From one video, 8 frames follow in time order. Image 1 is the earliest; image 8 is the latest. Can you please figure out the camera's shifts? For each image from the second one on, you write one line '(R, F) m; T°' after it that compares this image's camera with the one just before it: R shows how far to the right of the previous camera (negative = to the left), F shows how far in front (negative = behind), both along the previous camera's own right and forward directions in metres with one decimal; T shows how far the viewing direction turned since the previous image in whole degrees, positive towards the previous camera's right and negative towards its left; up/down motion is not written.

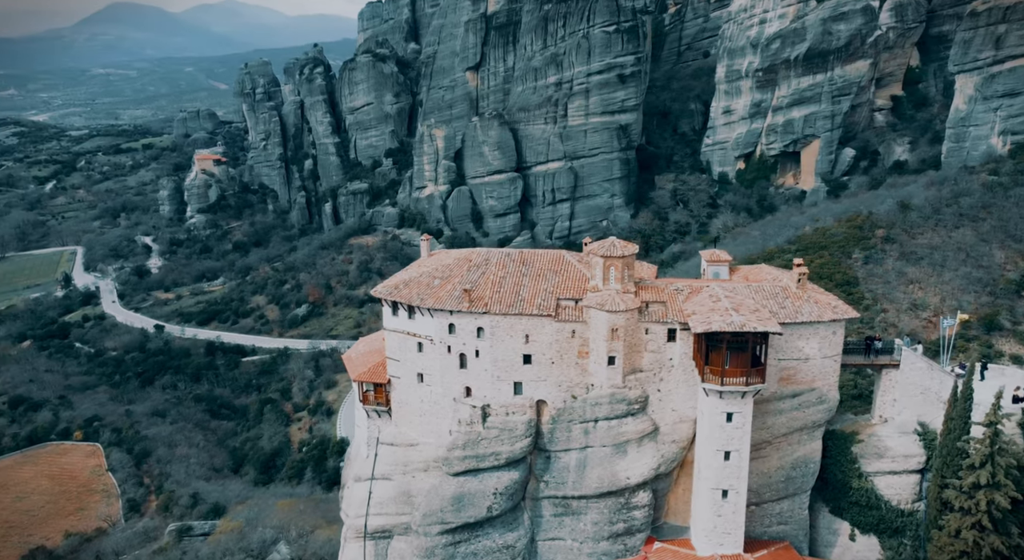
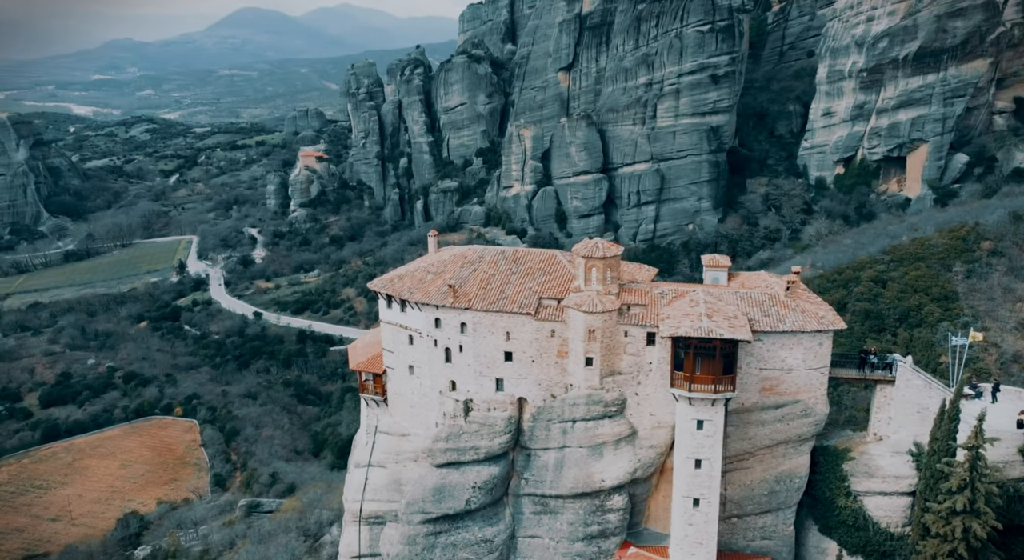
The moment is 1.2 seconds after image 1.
(+2.4, -0.1) m; -8°
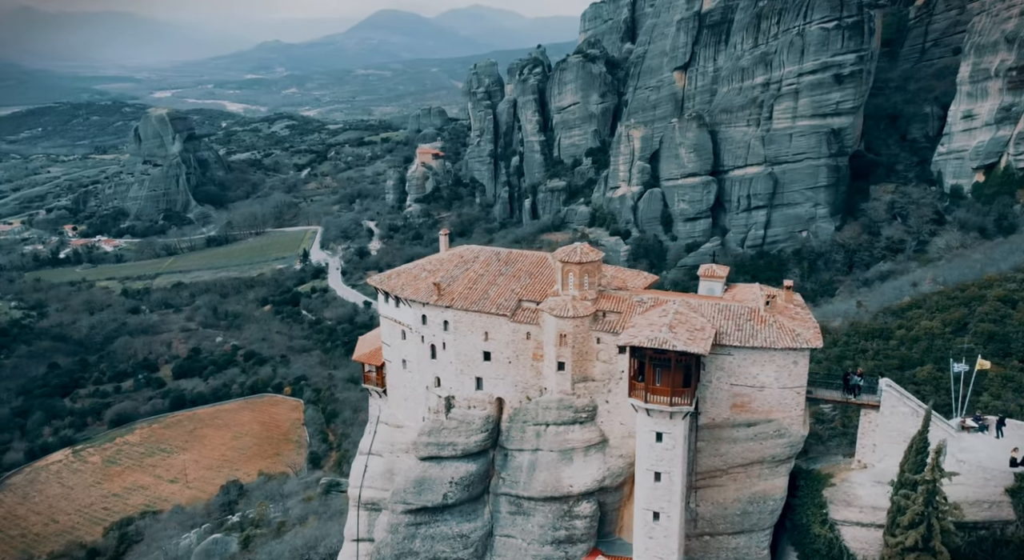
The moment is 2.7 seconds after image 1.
(+3.0, +0.1) m; -10°
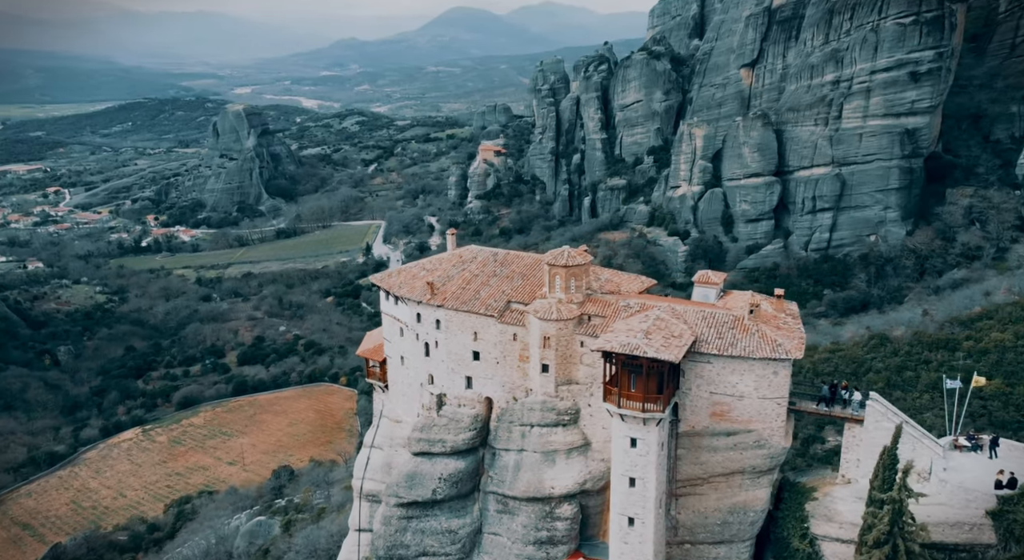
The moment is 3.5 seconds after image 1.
(+1.7, -0.1) m; -6°
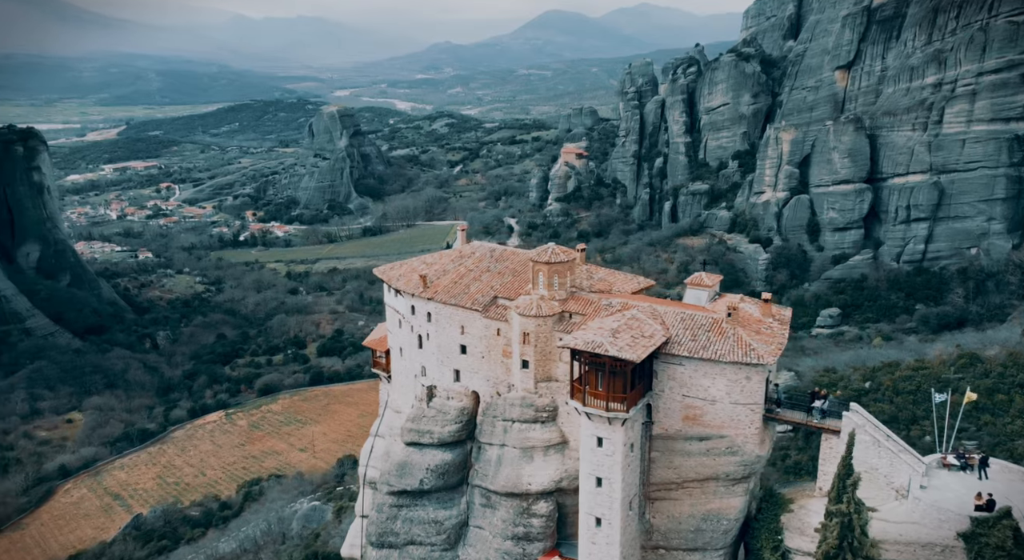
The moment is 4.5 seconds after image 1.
(+2.2, 0.0) m; -8°
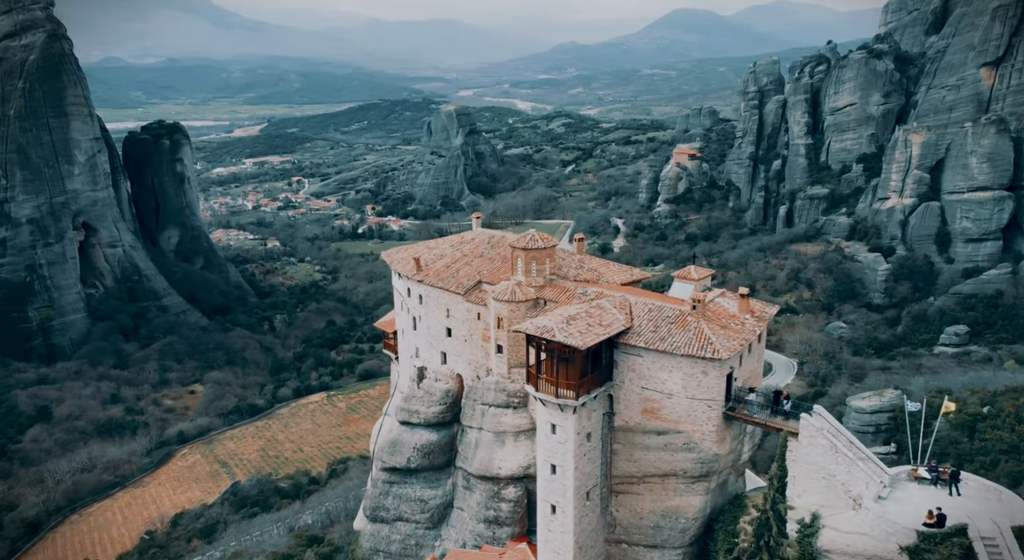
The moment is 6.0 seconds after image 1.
(+2.9, +0.2) m; -10°
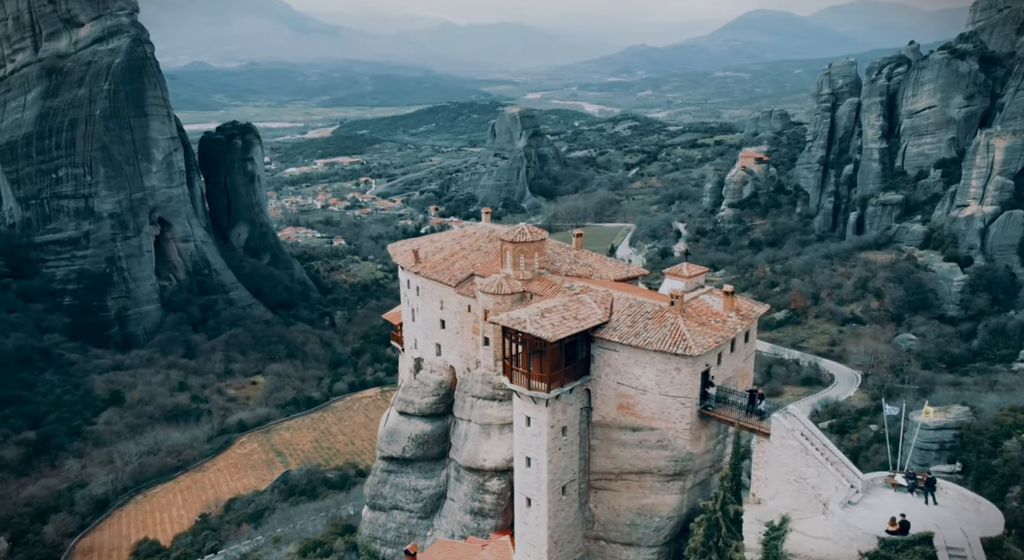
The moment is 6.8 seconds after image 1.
(+1.6, +0.1) m; -6°
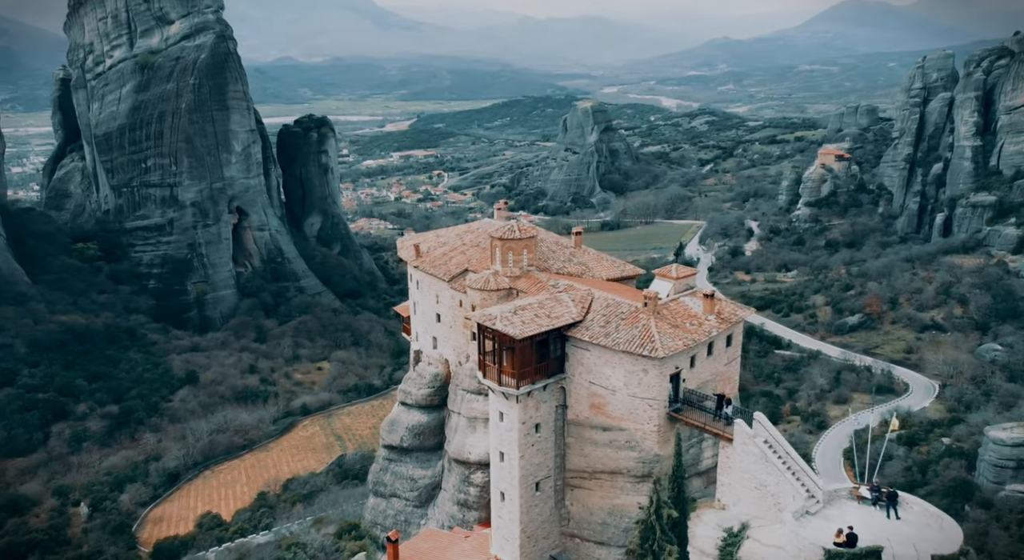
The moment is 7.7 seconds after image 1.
(+1.8, +0.2) m; -6°
